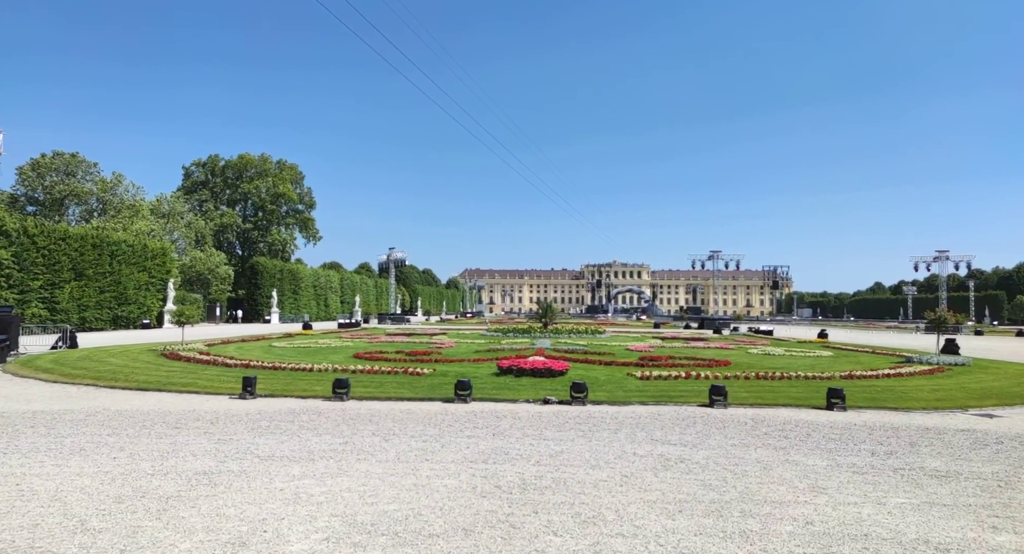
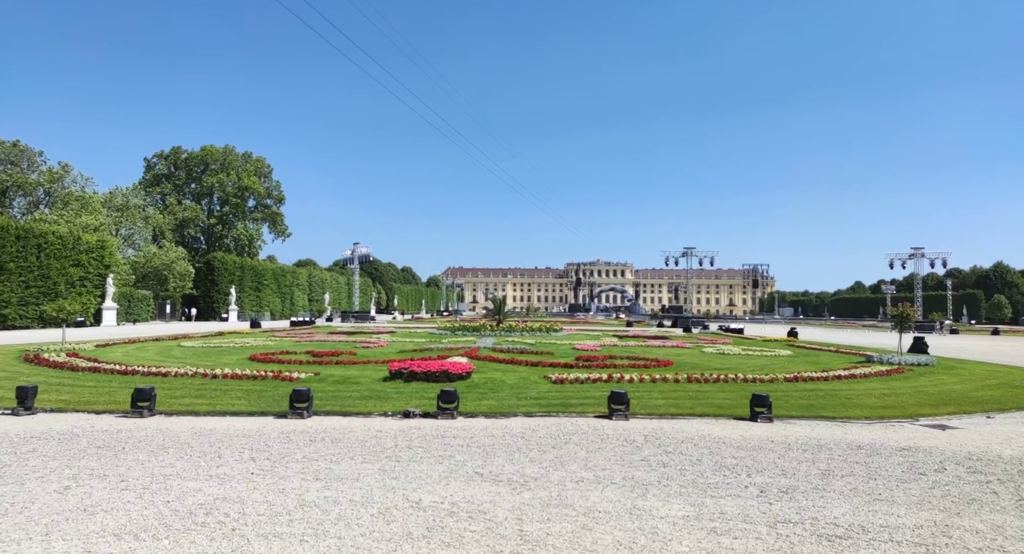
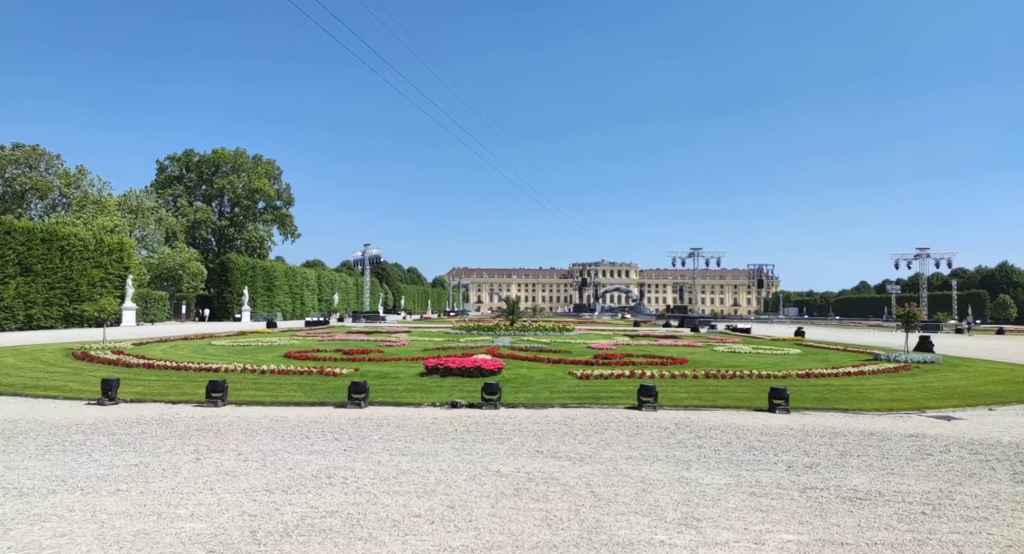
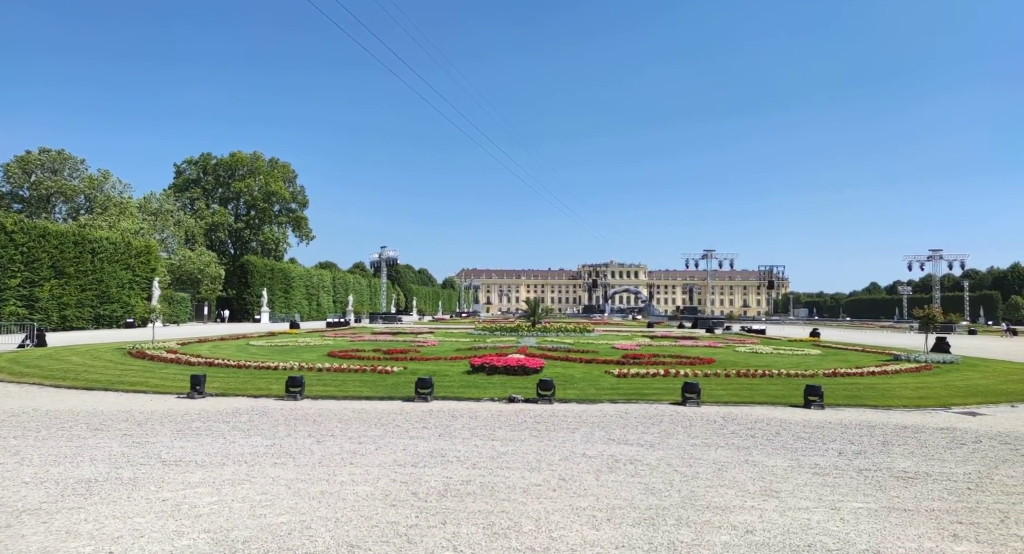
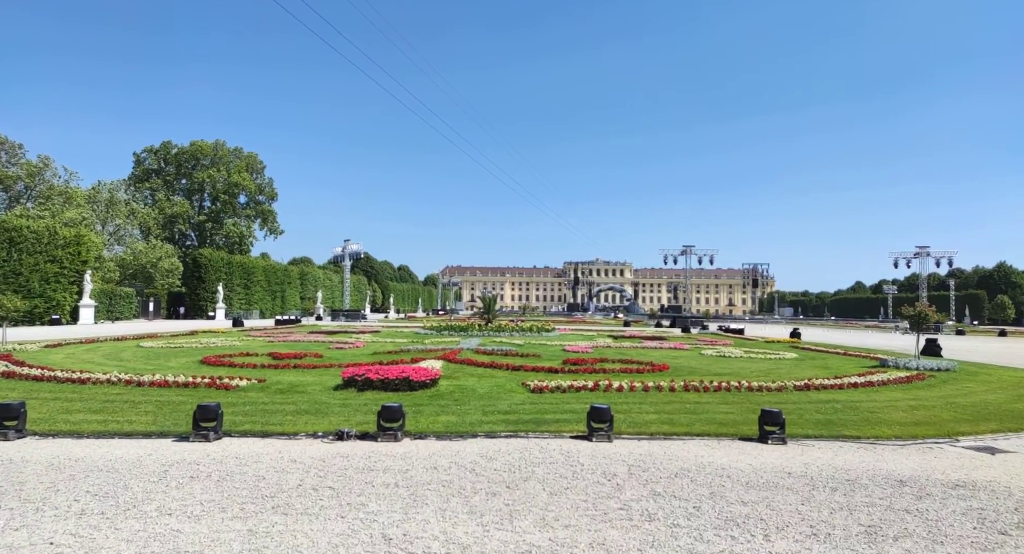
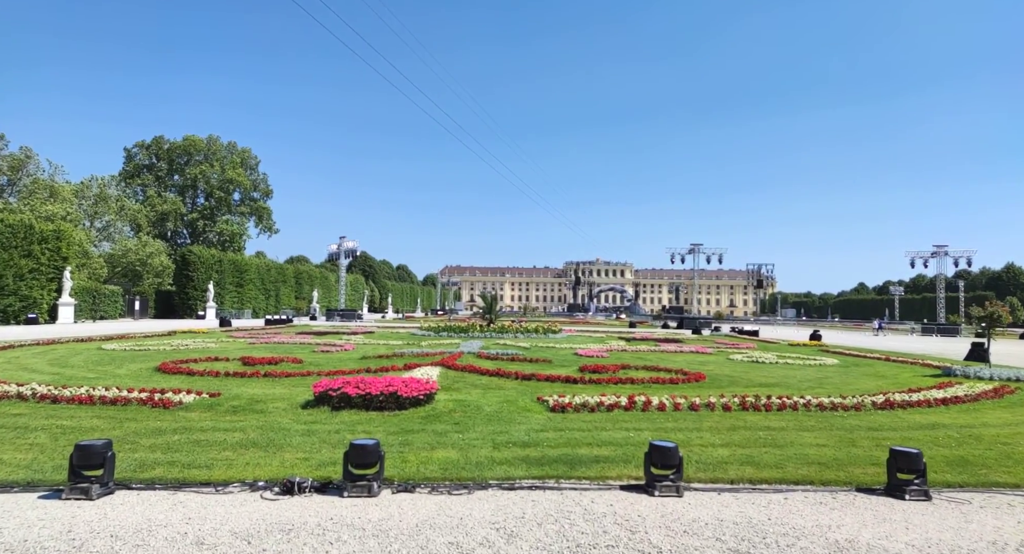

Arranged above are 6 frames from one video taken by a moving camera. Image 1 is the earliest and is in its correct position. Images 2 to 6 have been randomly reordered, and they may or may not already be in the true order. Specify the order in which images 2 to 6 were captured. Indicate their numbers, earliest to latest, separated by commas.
4, 3, 2, 5, 6
